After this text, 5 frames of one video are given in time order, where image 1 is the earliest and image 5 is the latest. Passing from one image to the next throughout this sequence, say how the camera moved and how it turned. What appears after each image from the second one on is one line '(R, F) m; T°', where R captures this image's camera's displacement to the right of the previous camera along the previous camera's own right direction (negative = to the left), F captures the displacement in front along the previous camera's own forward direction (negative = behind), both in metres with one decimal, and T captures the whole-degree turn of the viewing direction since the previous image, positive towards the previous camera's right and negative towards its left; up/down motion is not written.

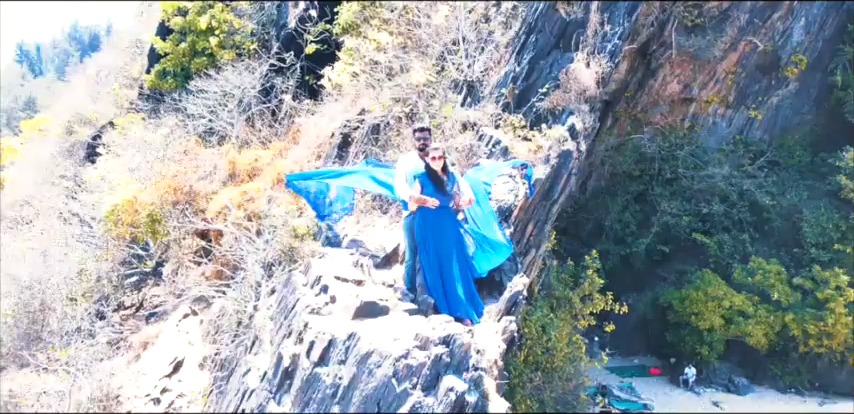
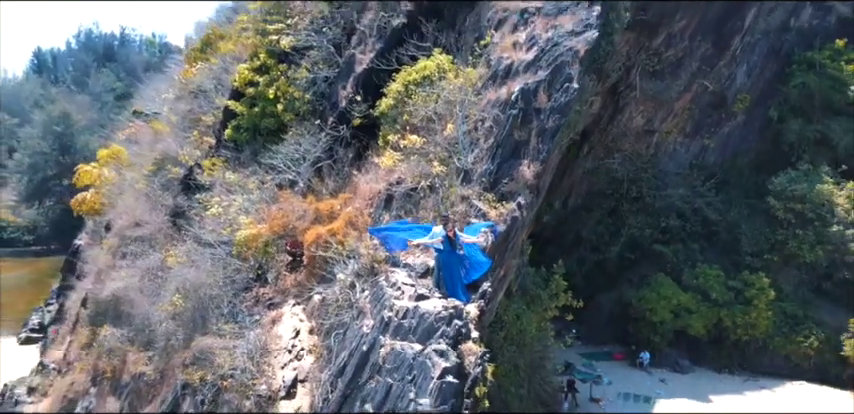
(-0.2, -3.8) m; 0°
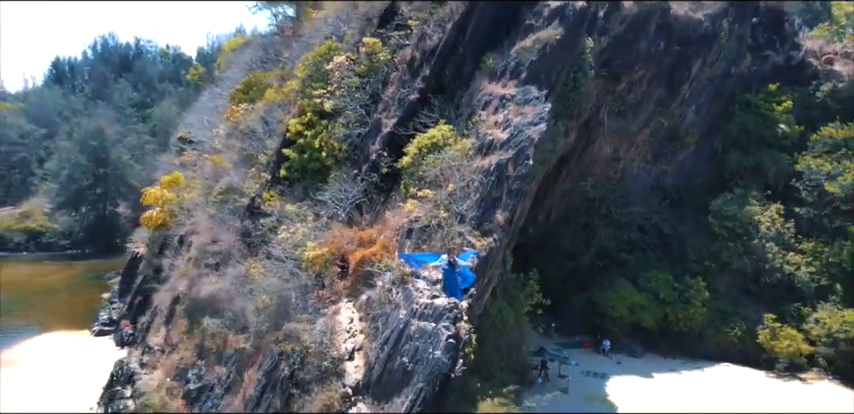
(-0.2, -4.8) m; 0°
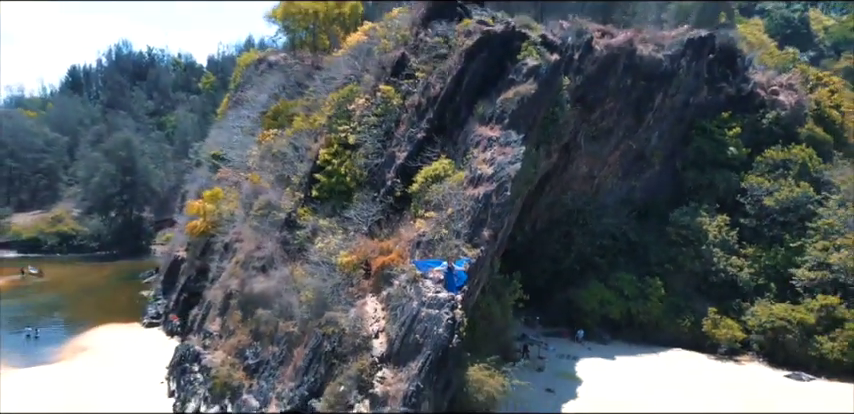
(-0.2, -4.7) m; 0°
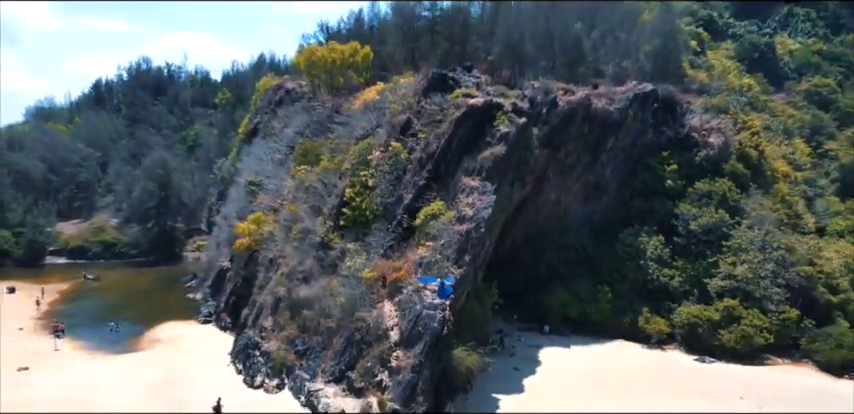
(0.0, -8.0) m; 0°
